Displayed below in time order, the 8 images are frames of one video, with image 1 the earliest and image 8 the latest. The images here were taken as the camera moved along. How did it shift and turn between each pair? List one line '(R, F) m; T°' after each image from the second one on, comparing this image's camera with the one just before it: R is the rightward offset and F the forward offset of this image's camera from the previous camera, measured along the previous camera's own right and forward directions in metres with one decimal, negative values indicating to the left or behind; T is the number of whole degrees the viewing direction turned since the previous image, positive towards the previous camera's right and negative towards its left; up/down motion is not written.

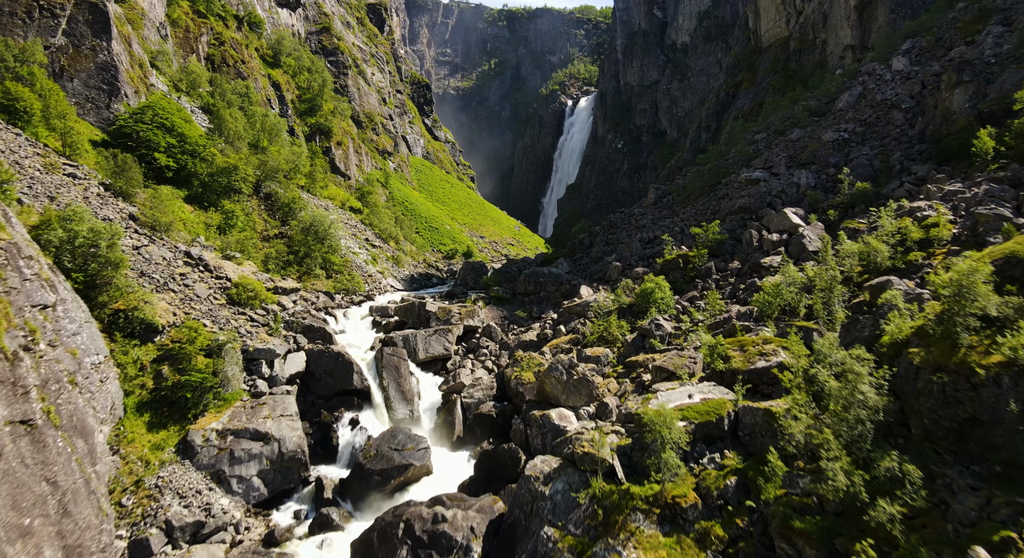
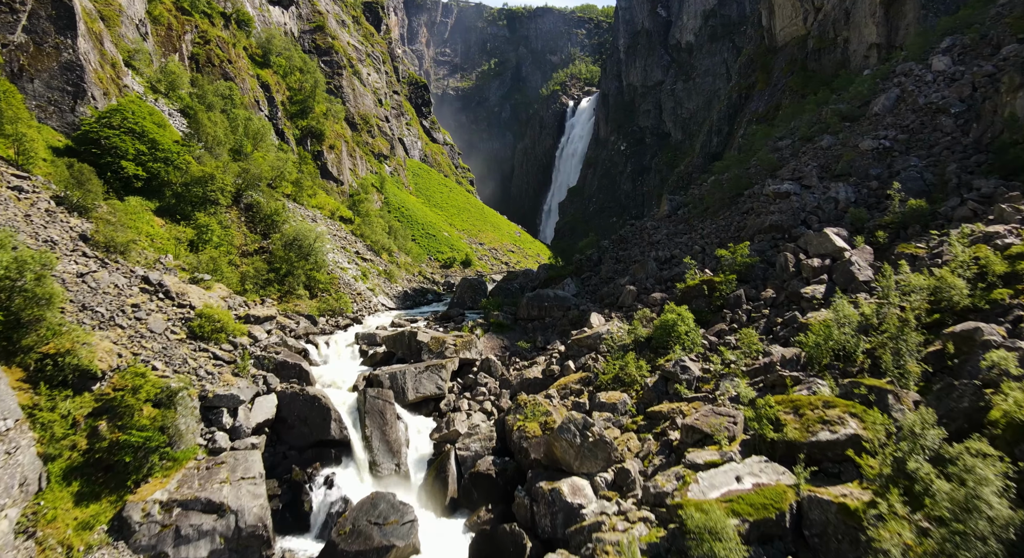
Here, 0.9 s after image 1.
(-0.1, +2.3) m; 0°
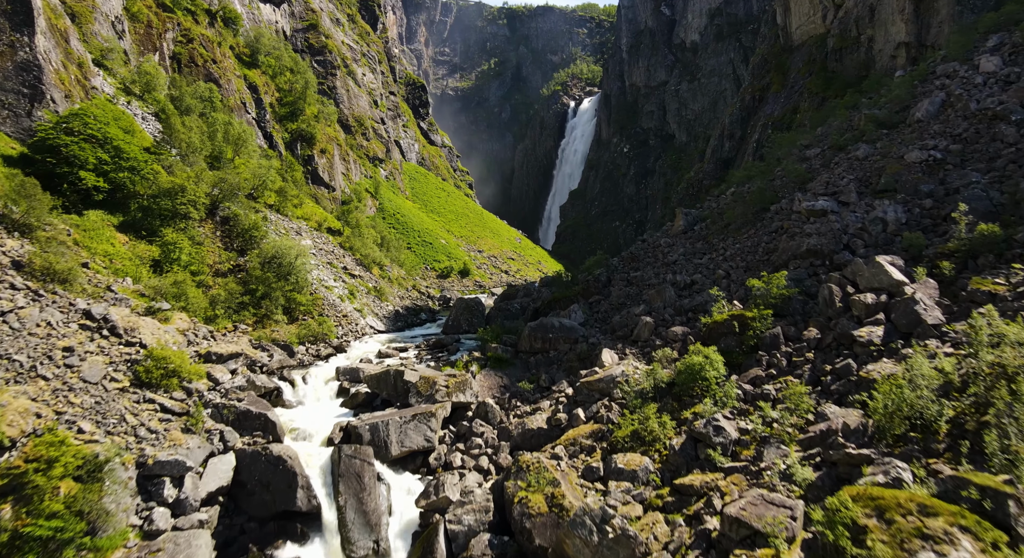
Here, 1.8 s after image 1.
(0.0, +2.3) m; 0°
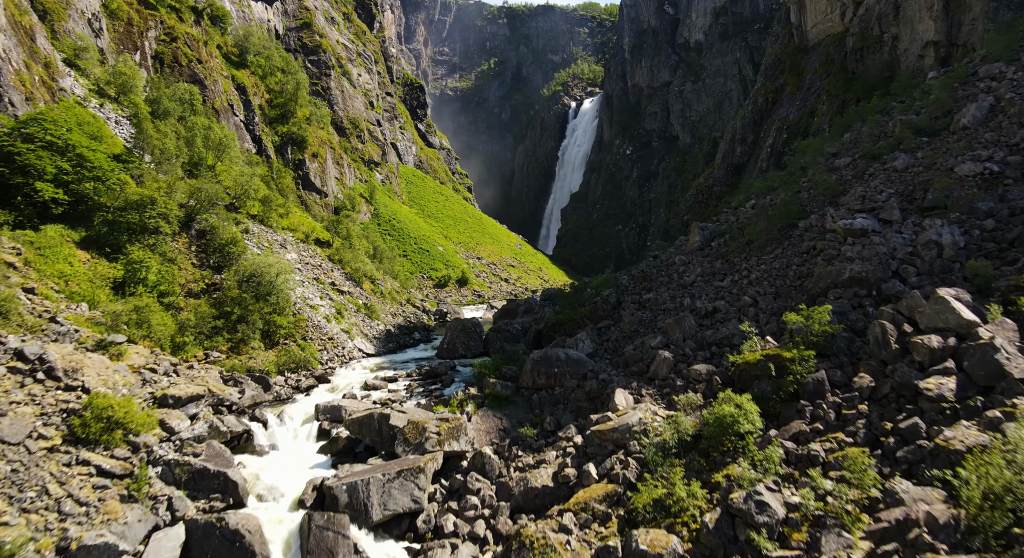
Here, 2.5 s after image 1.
(0.0, +2.0) m; 0°
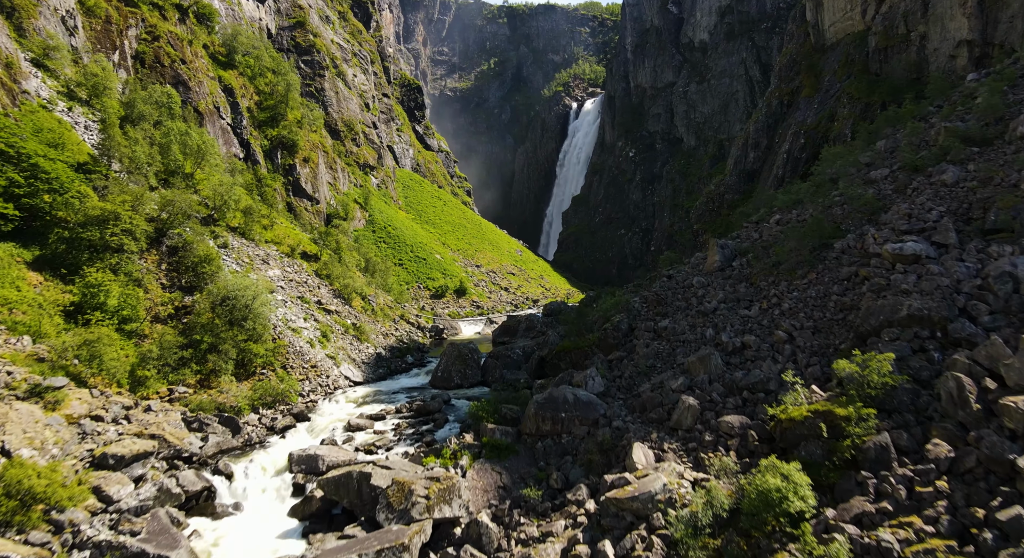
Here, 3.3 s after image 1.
(0.0, +2.0) m; 0°
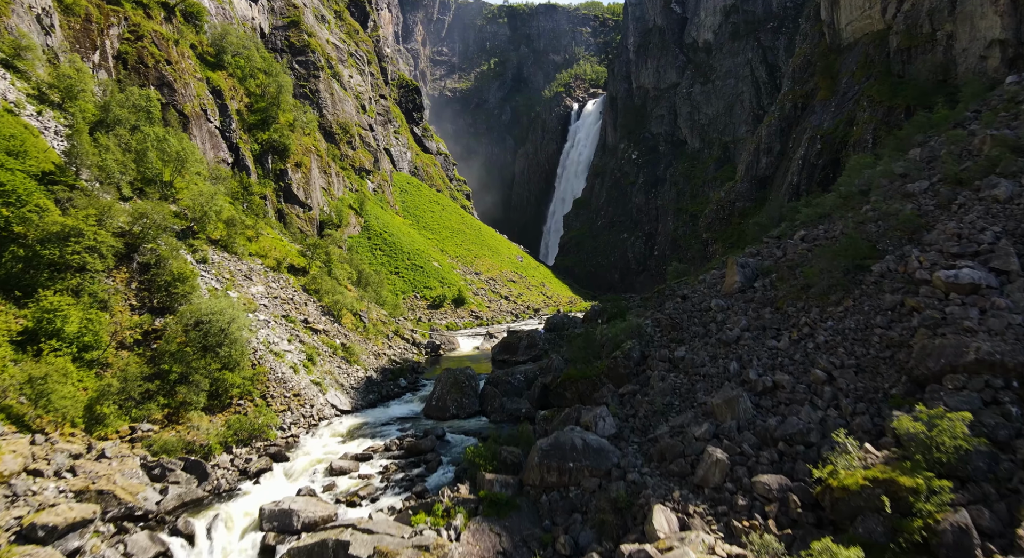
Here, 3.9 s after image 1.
(0.0, +1.7) m; 0°
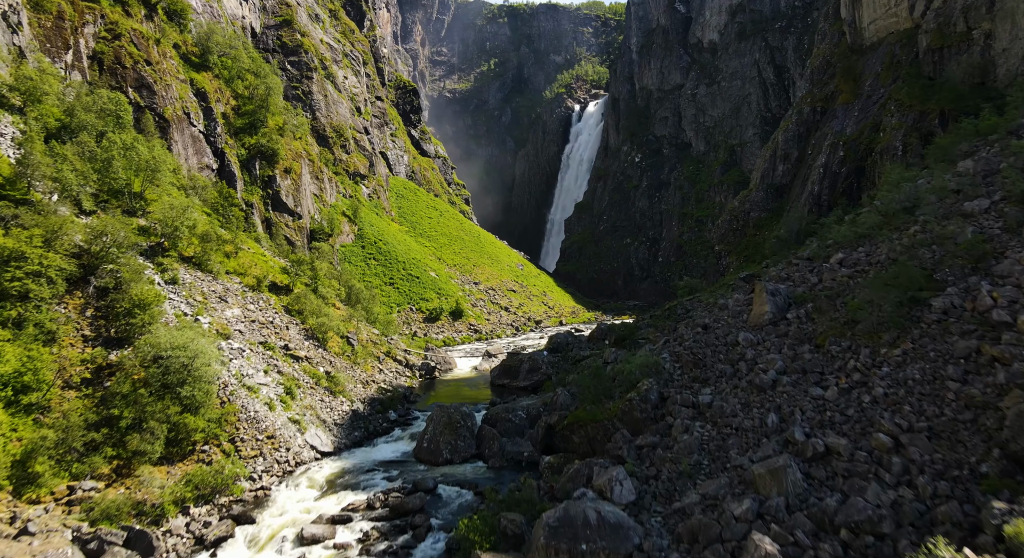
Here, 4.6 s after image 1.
(0.0, +2.1) m; 0°
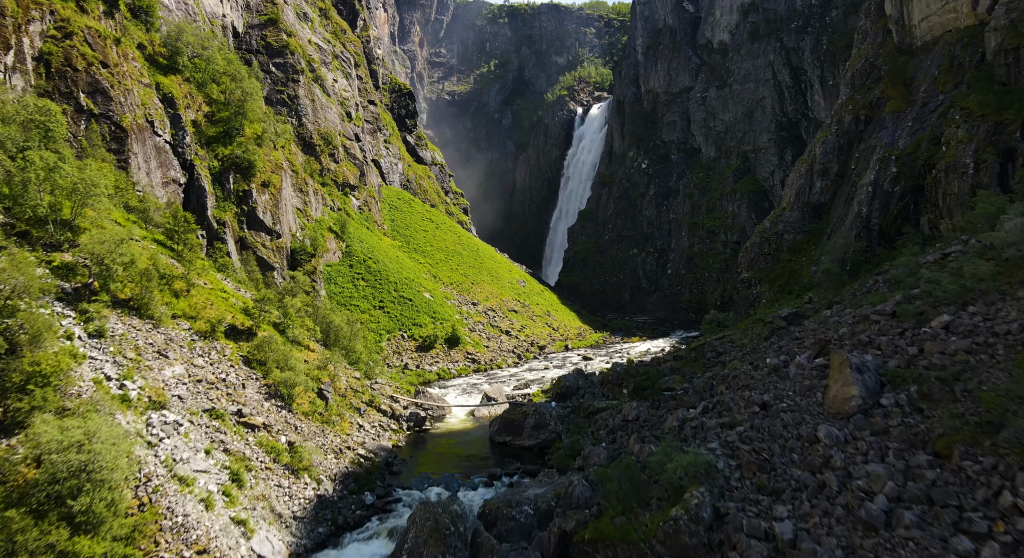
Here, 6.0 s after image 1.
(-0.1, +3.9) m; 0°
